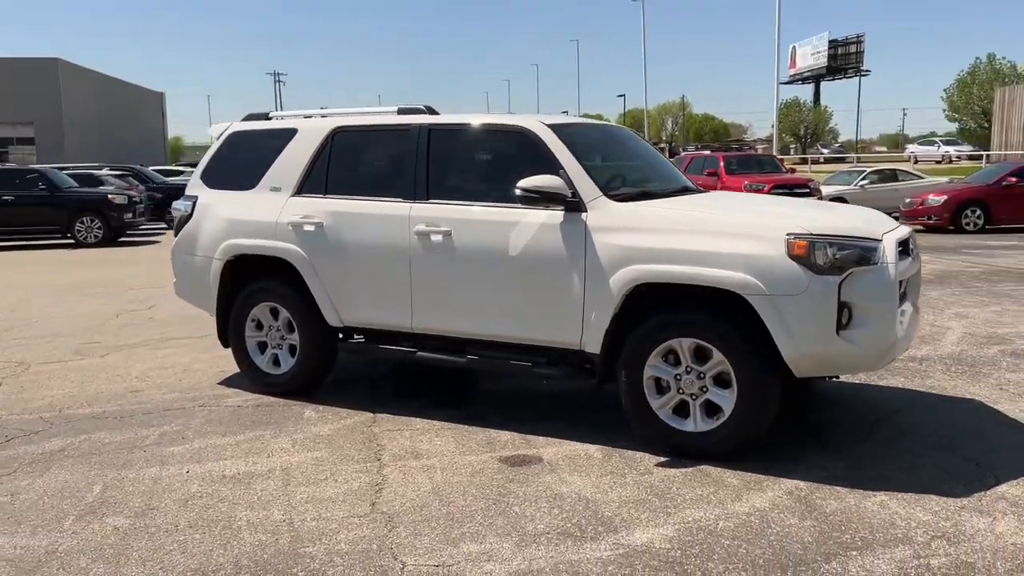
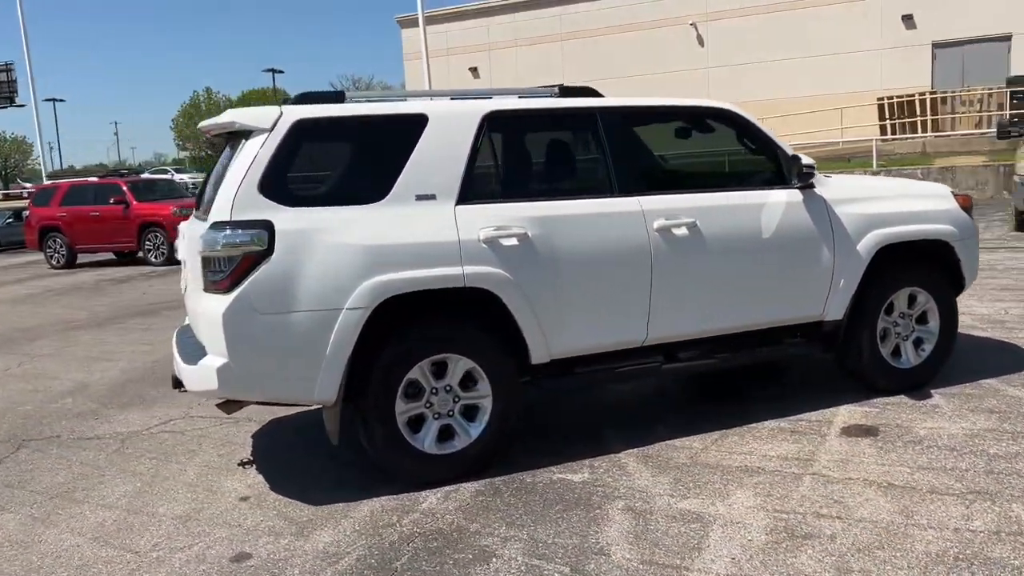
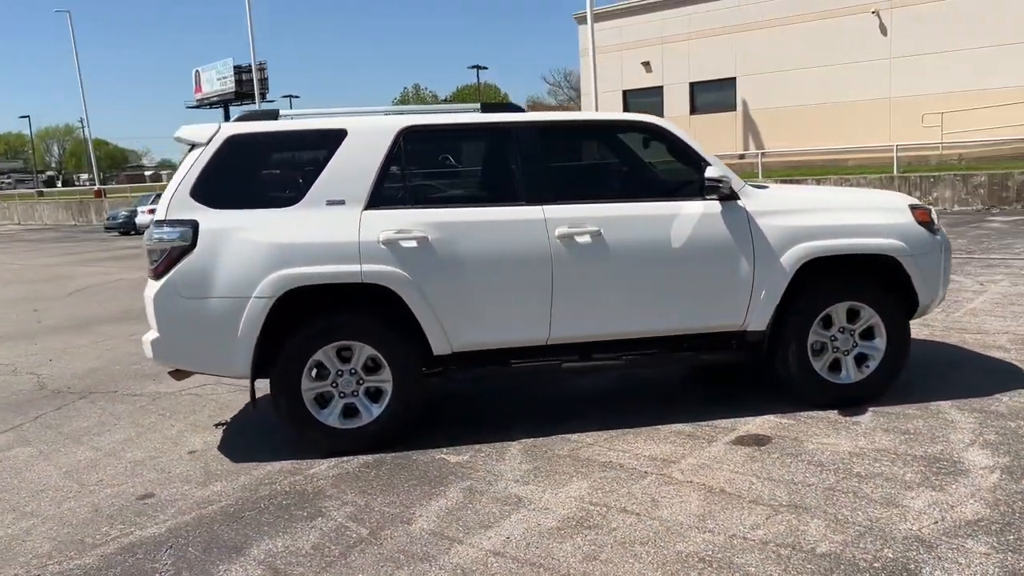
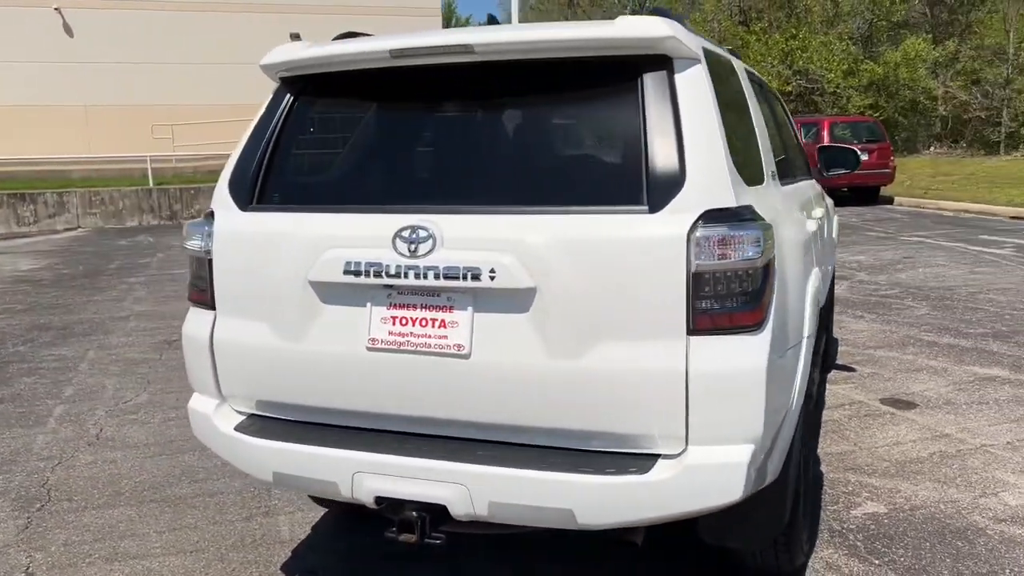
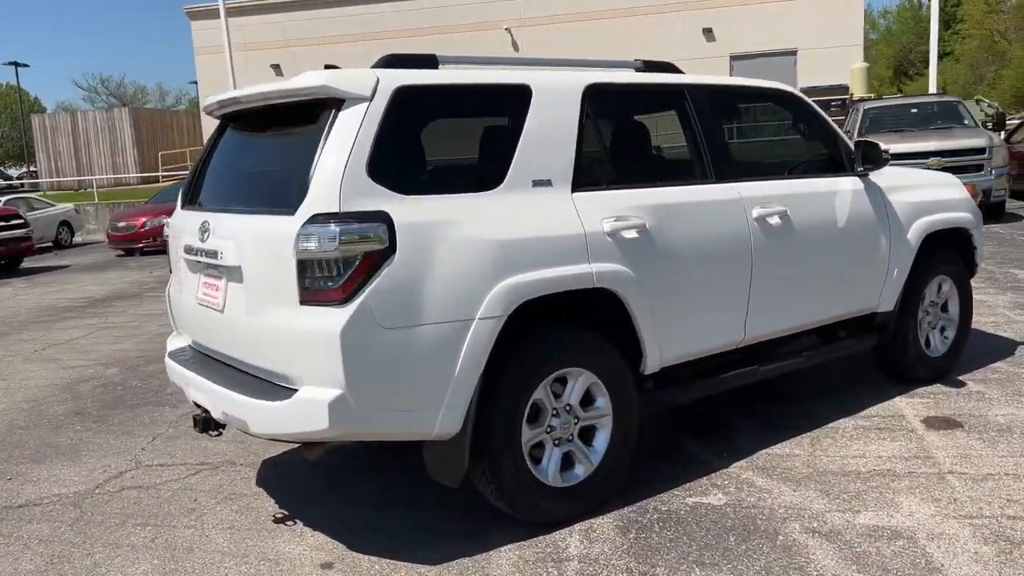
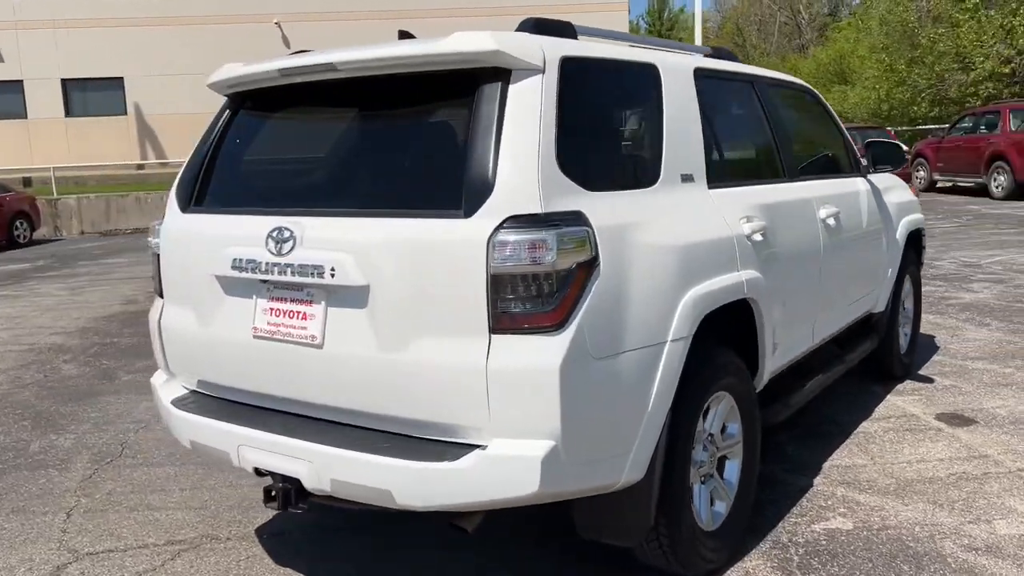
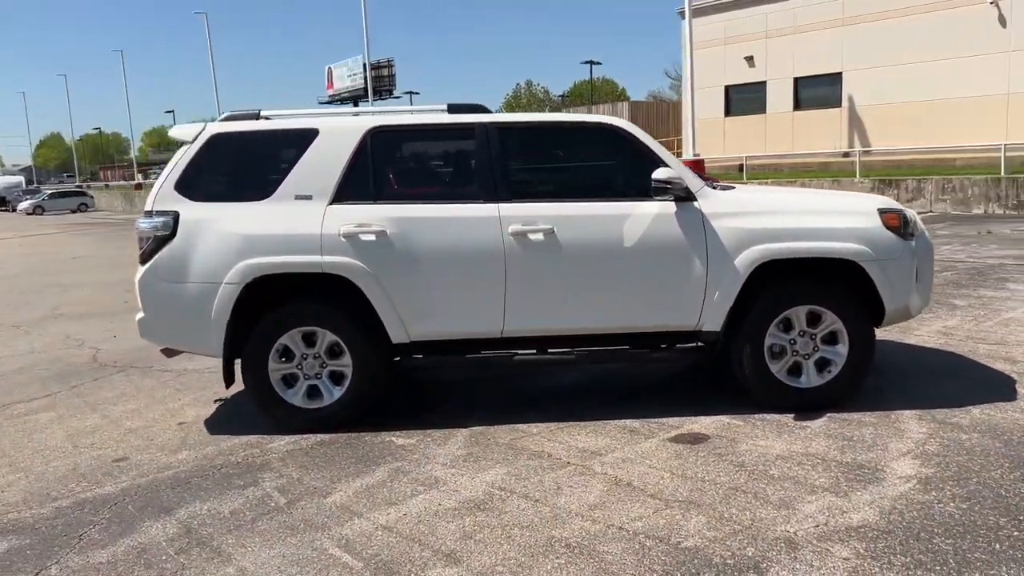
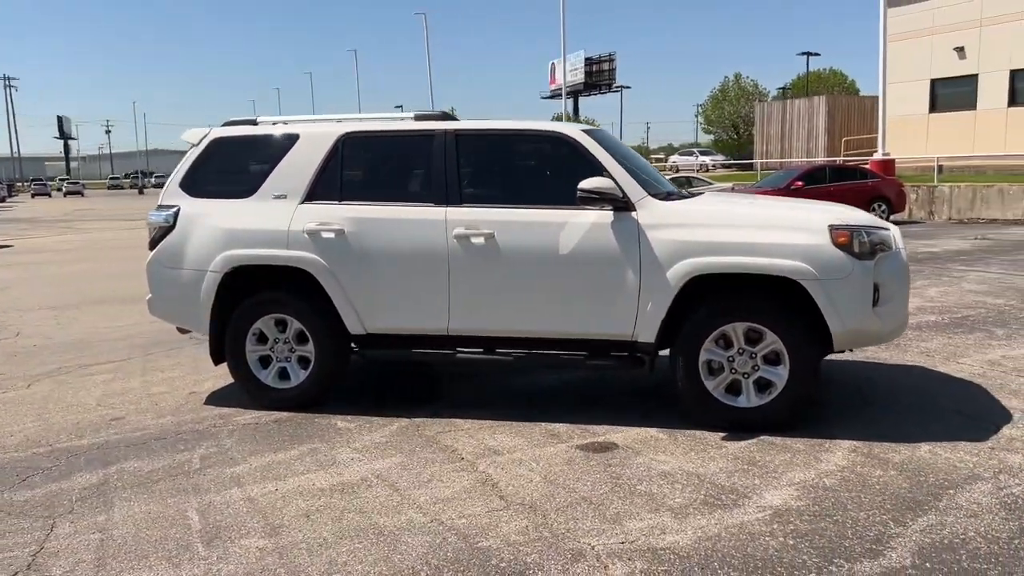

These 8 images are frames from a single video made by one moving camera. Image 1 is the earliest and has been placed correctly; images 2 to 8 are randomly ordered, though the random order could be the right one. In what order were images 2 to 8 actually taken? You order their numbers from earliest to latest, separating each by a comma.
8, 7, 3, 2, 5, 6, 4
